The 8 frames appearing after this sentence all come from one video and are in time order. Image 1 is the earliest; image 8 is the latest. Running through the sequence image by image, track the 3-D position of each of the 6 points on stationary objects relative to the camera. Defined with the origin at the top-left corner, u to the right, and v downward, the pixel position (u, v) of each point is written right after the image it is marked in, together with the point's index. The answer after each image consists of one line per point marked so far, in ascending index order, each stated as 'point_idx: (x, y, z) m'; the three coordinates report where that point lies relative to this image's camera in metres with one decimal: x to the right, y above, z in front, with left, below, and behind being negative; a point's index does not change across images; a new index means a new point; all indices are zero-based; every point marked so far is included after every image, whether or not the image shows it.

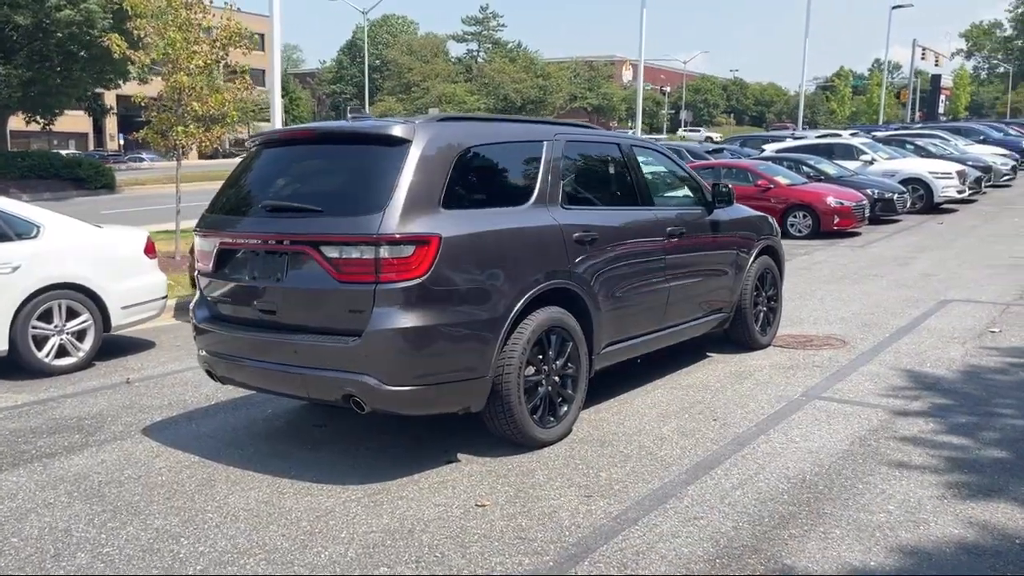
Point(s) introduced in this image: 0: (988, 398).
0: (+3.6, -0.8, +6.6) m
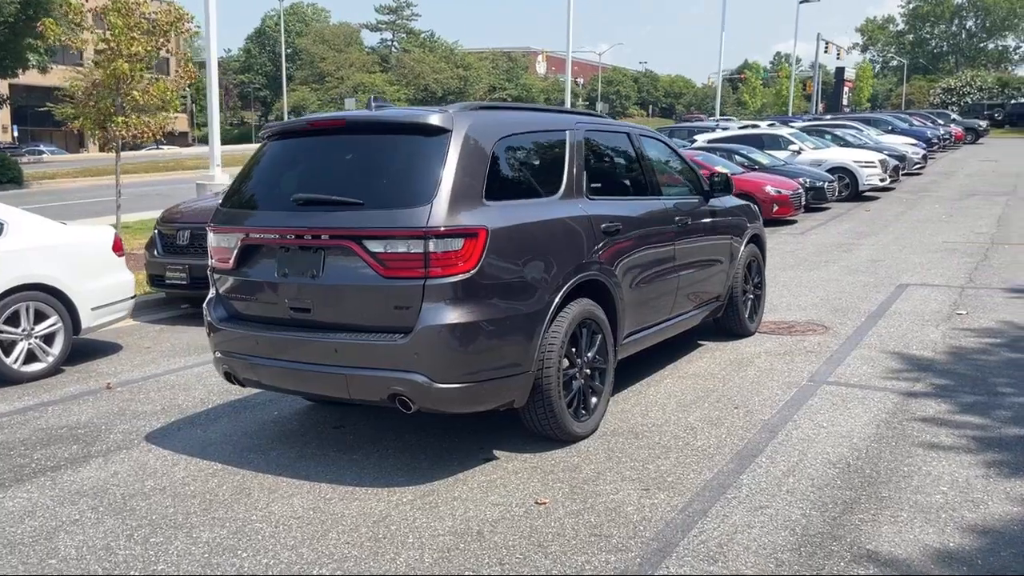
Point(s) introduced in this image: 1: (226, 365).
0: (+3.7, -0.7, +6.8) m
1: (-1.7, -0.5, +5.3) m
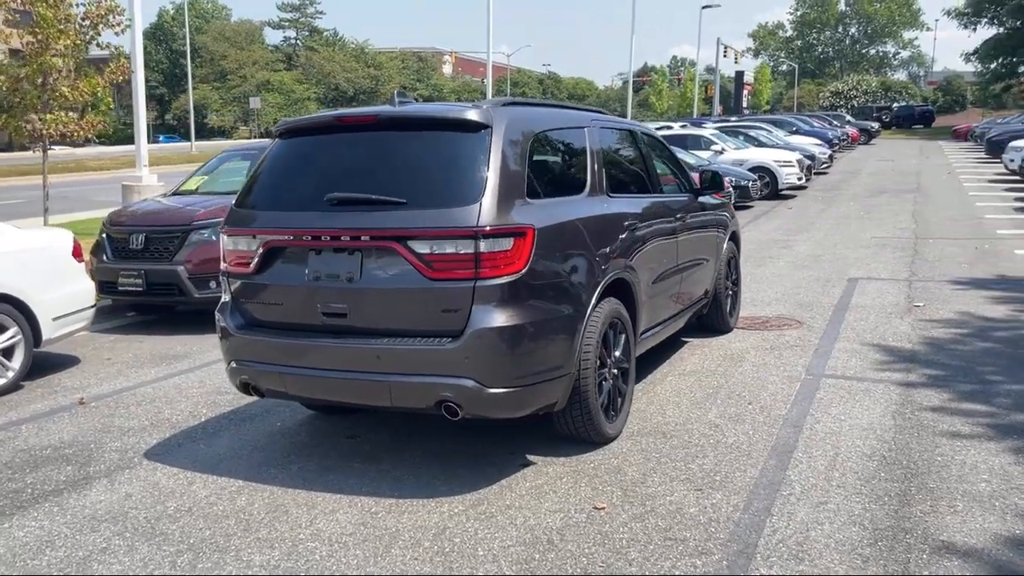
0: (+3.7, -0.6, +7.1) m
1: (-1.5, -0.5, +5.0) m
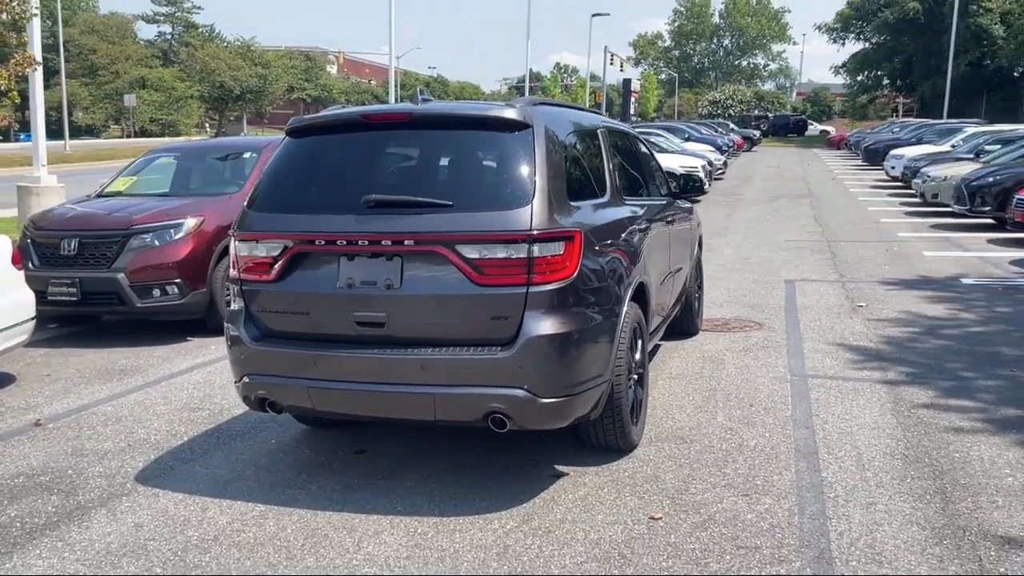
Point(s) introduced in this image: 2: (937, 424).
0: (+3.6, -0.7, +7.4) m
1: (-1.3, -0.5, +4.6) m
2: (+2.8, -0.9, +5.7) m
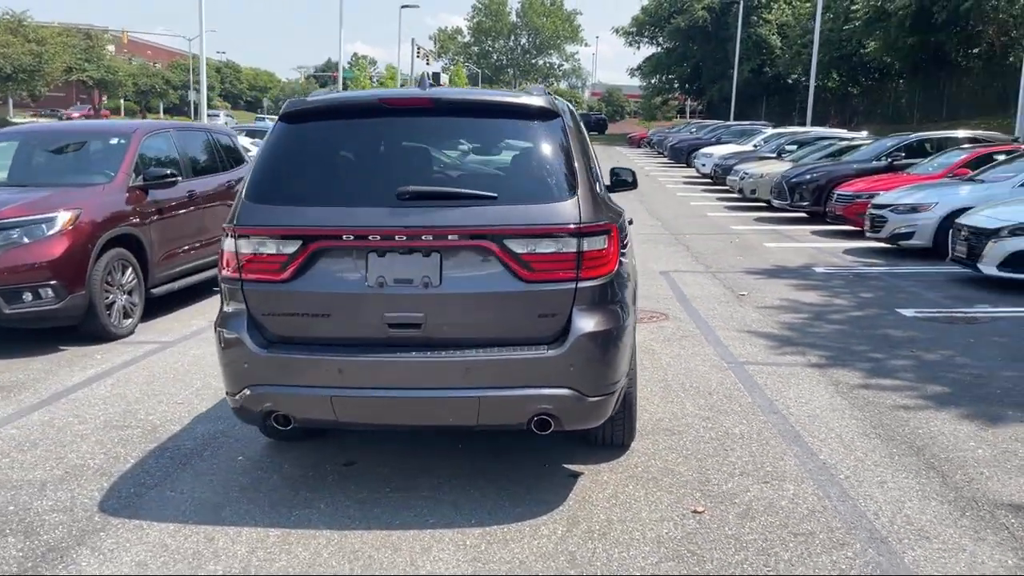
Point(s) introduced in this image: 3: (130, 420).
0: (+3.1, -0.6, +8.0) m
1: (-1.2, -0.5, +4.2) m
2: (+2.6, -0.8, +6.1) m
3: (-2.6, -0.9, +5.9) m
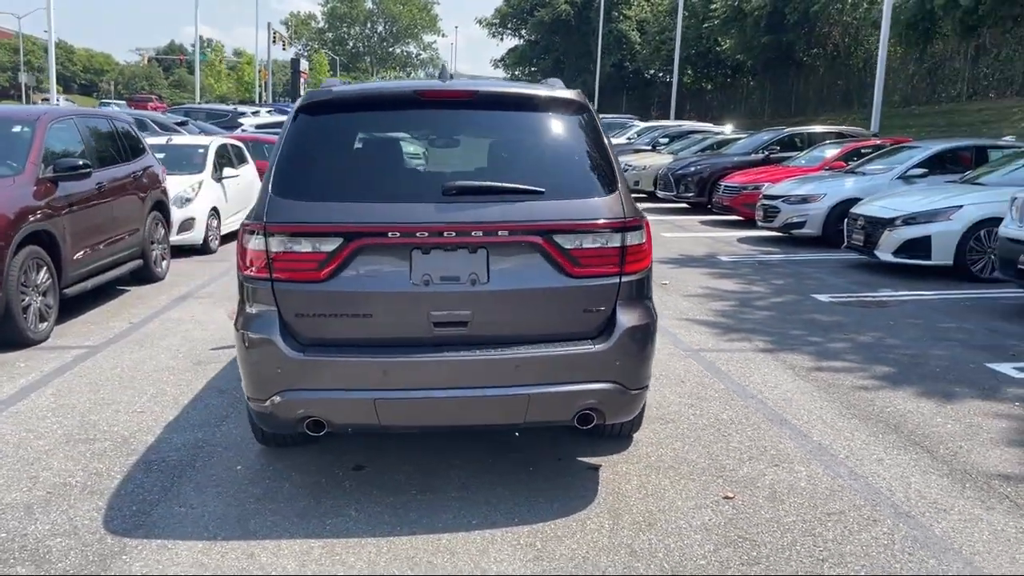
0: (+2.6, -0.4, +8.4) m
1: (-0.9, -0.5, +4.0) m
2: (+2.5, -0.7, +6.5) m
3: (-2.6, -0.9, +5.5) m
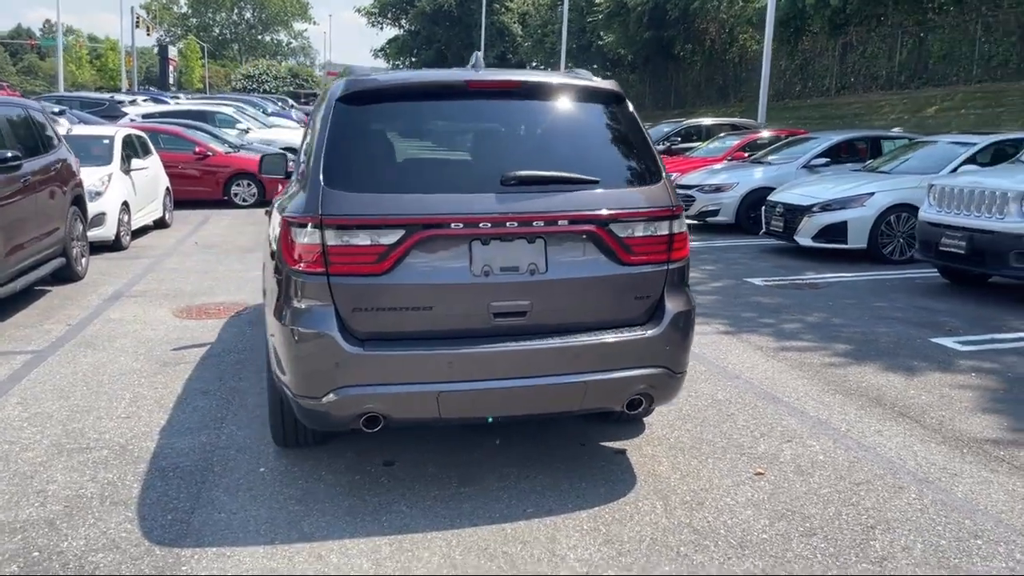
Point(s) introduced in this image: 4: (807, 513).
0: (+2.3, -0.3, +8.7) m
1: (-0.7, -0.5, +3.9) m
2: (+2.4, -0.6, +6.9) m
3: (-2.5, -0.9, +5.2) m
4: (+1.4, -1.1, +4.1) m
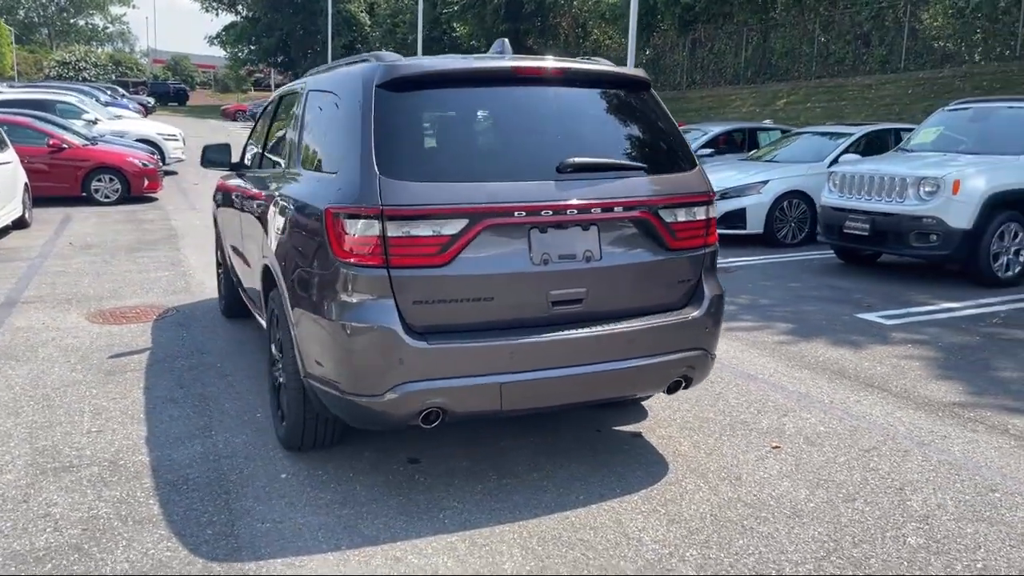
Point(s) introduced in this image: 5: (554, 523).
0: (+1.7, -0.1, +9.0) m
1: (-0.4, -0.5, +3.8) m
2: (+2.1, -0.5, +7.3) m
3: (-2.4, -0.9, +4.7) m
4: (+1.6, -1.0, +4.4) m
5: (+0.2, -1.1, +3.9) m
